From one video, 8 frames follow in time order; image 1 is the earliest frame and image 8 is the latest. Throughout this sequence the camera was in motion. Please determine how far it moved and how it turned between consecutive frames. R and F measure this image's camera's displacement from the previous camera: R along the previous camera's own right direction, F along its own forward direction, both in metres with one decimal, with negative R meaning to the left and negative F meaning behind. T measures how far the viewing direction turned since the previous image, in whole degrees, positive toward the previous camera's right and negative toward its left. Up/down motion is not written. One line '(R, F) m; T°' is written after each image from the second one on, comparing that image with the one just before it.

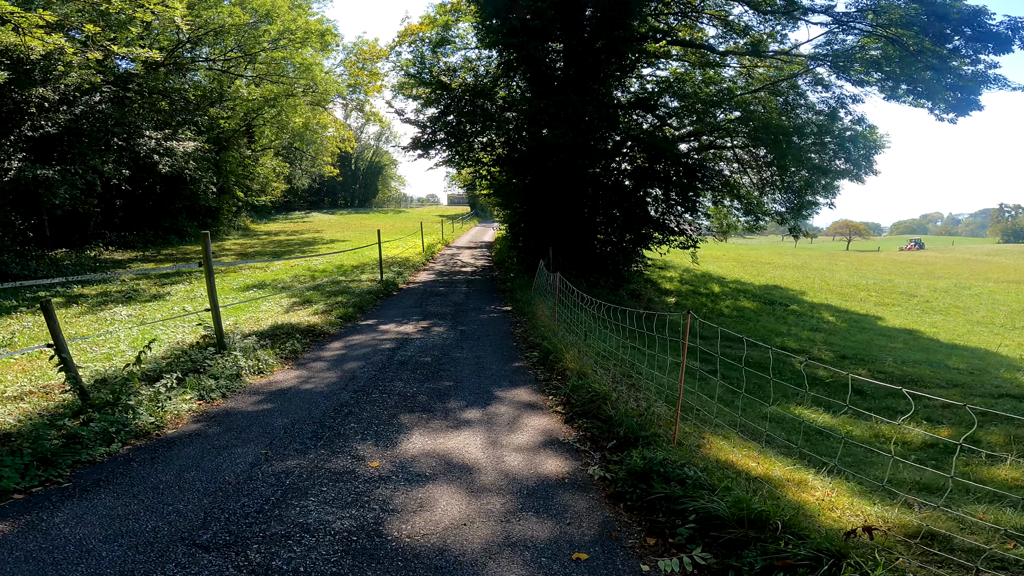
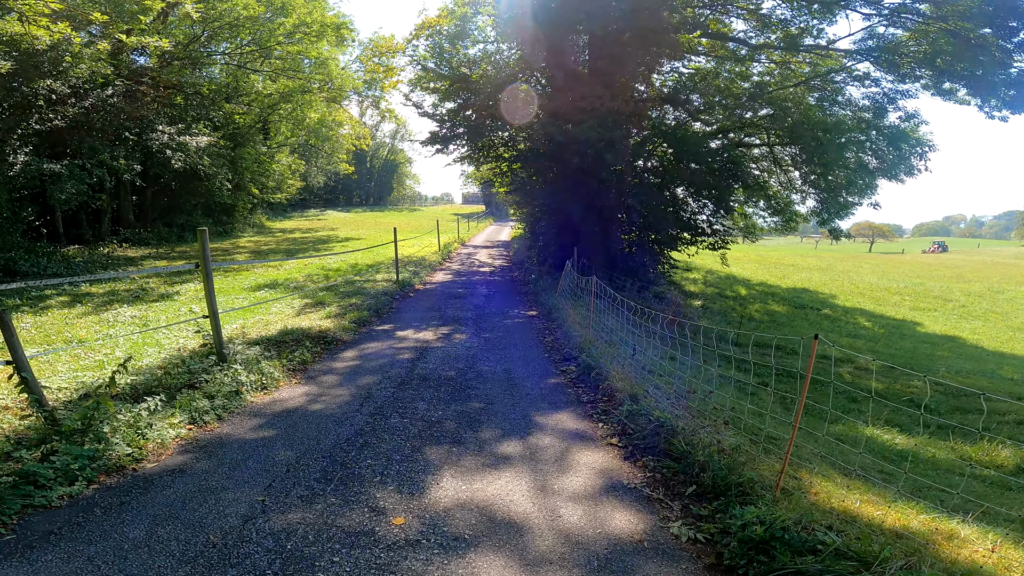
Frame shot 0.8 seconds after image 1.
(-0.2, +0.6) m; -1°
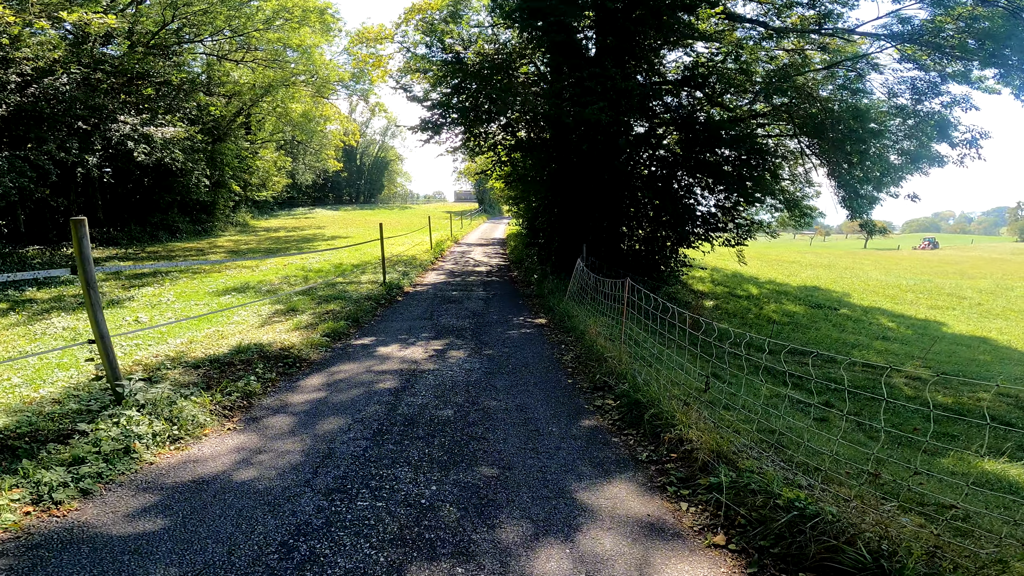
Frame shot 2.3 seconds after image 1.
(-0.2, +1.3) m; +1°
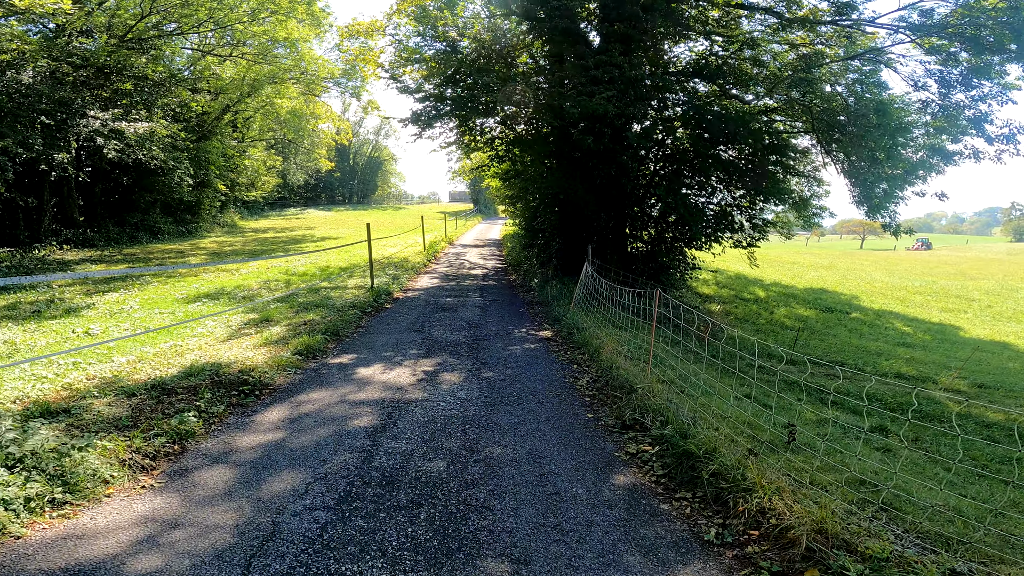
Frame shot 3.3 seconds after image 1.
(-0.1, +0.8) m; +1°
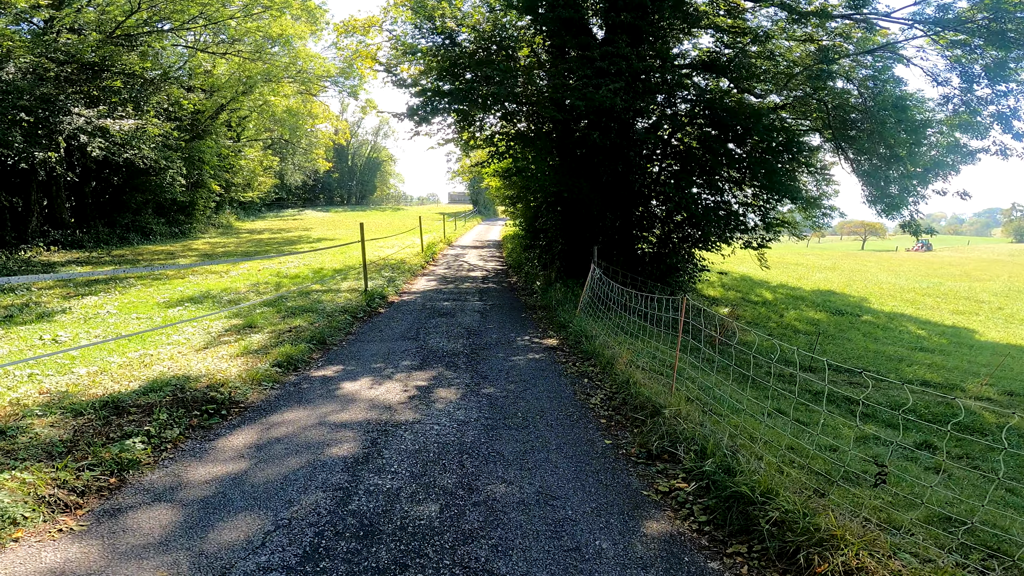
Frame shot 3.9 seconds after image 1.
(0.0, +0.5) m; 0°
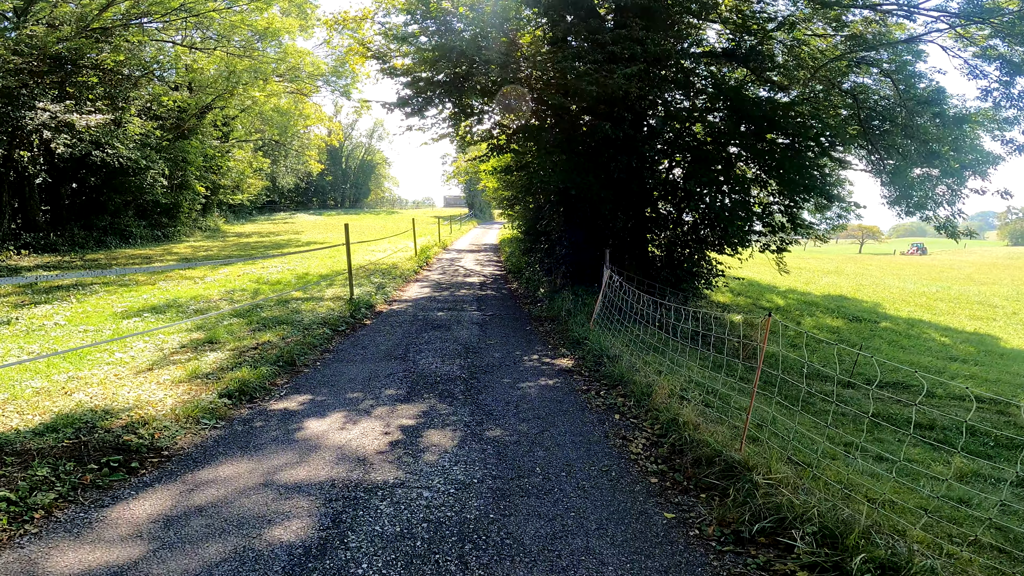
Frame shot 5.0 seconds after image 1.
(-0.1, +0.9) m; 0°
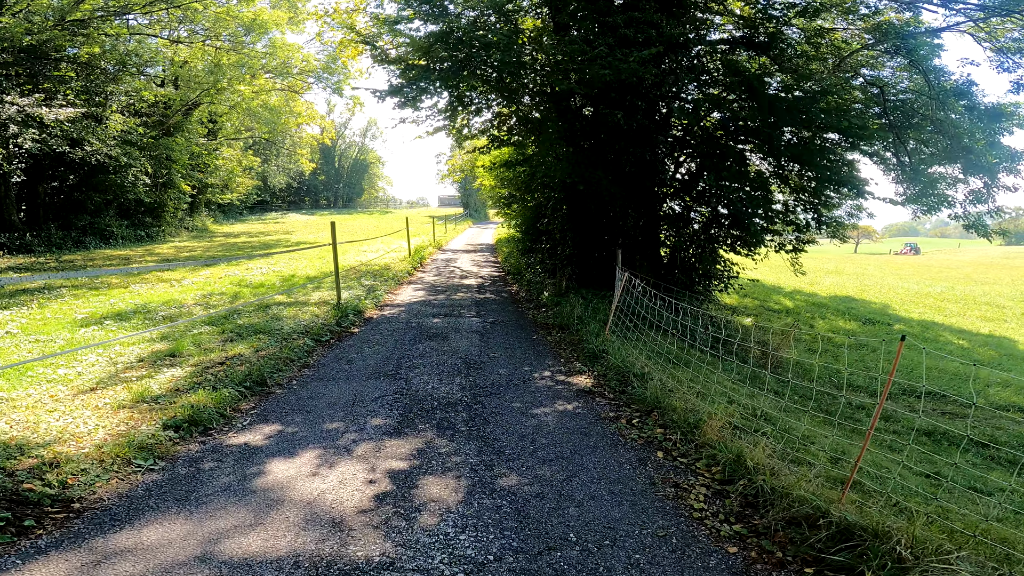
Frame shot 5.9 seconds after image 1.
(-0.1, +0.7) m; +1°
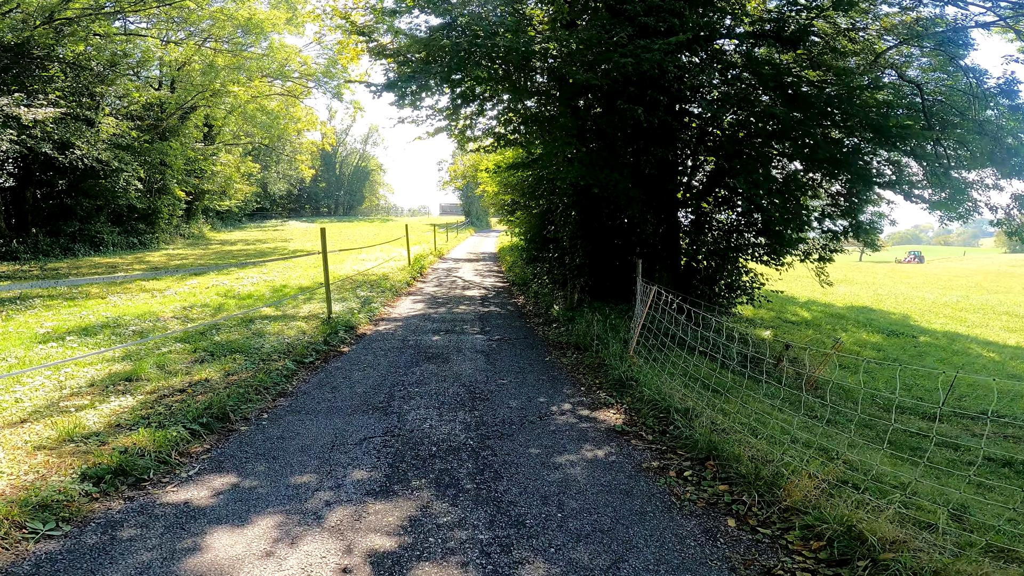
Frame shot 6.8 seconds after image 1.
(-0.1, +0.7) m; 0°
